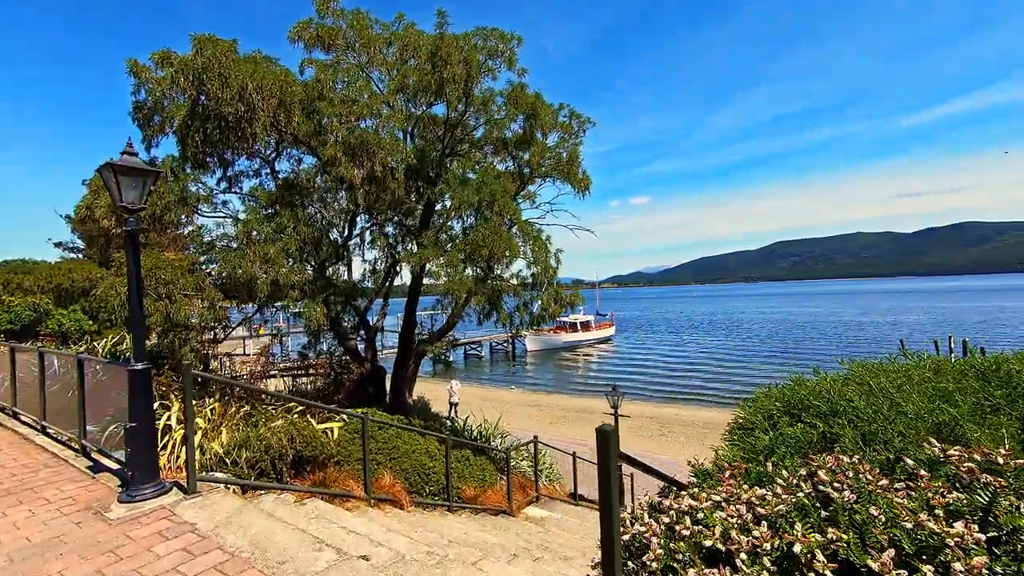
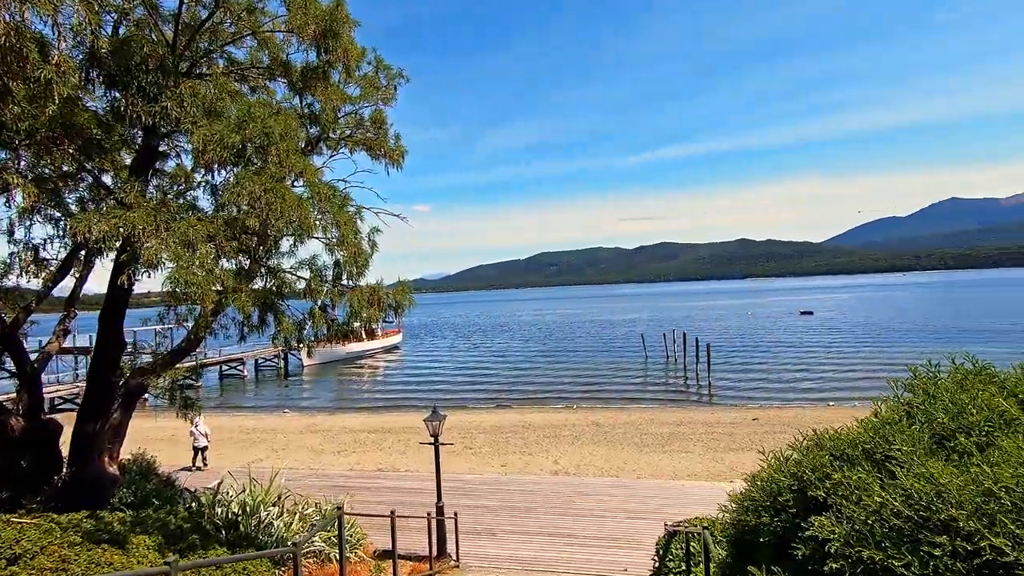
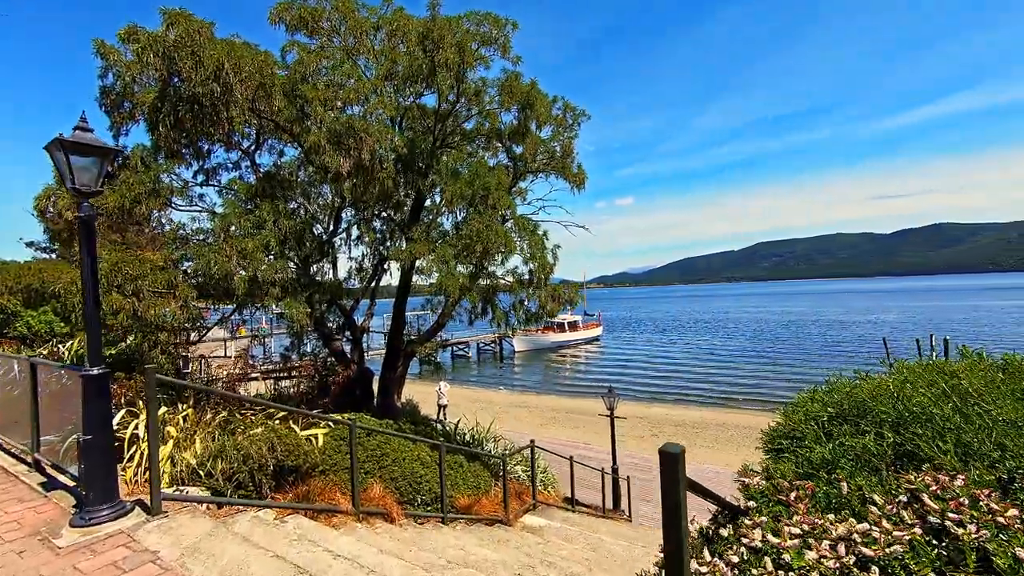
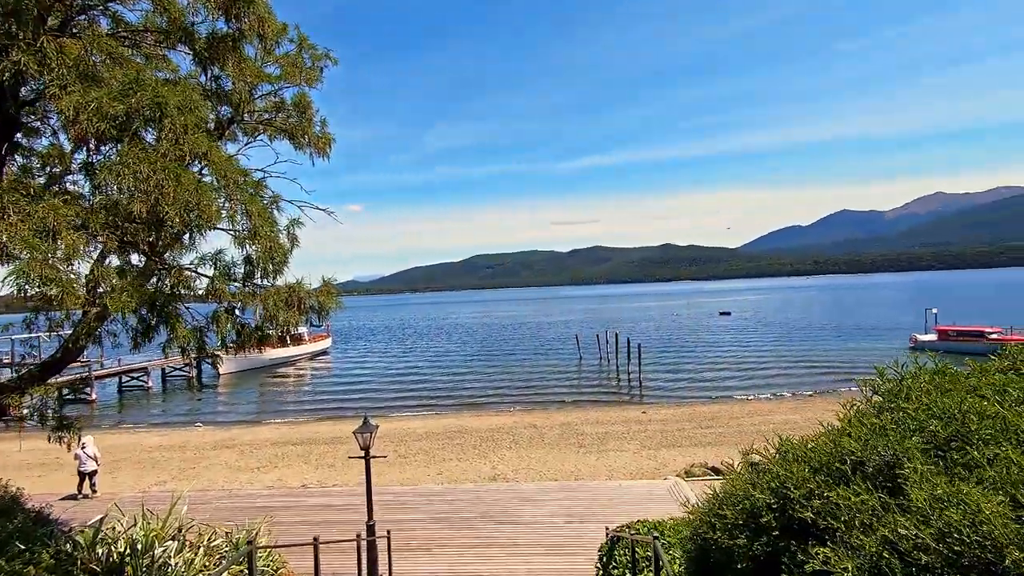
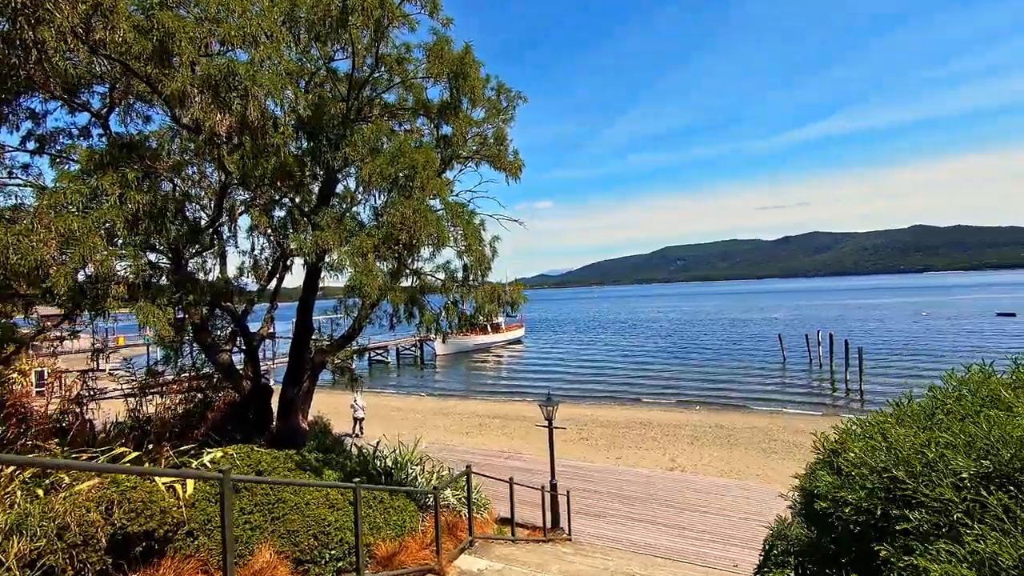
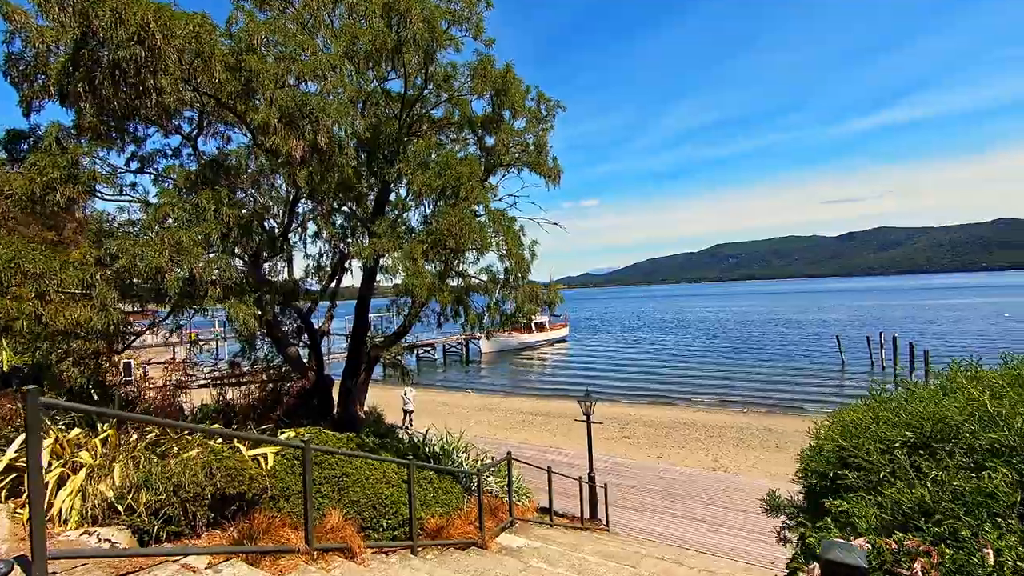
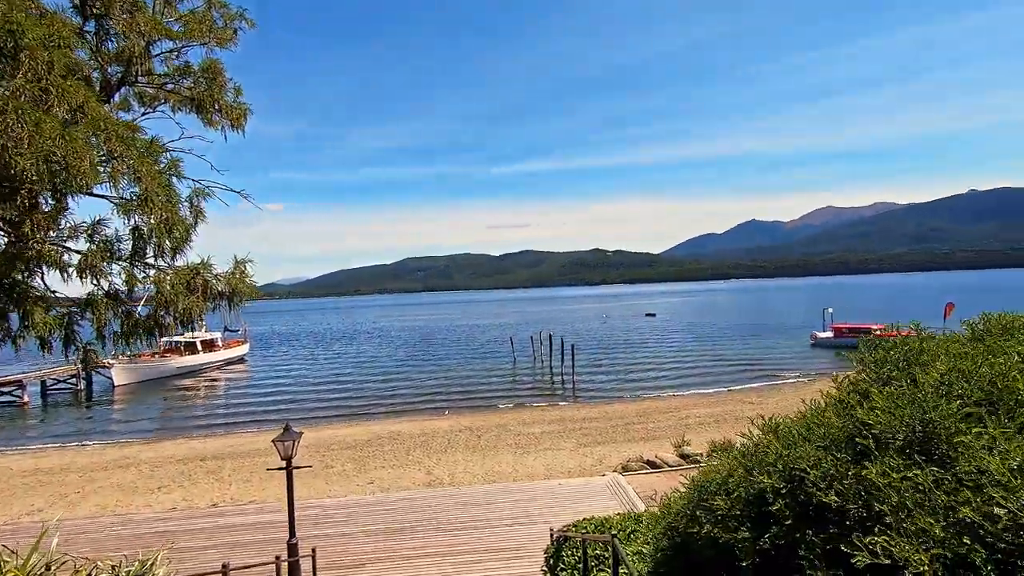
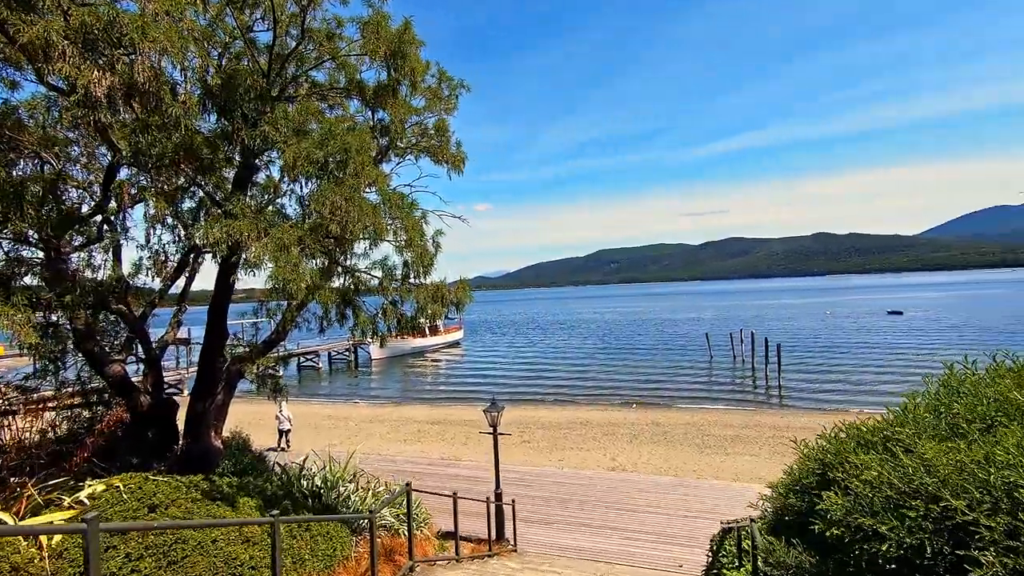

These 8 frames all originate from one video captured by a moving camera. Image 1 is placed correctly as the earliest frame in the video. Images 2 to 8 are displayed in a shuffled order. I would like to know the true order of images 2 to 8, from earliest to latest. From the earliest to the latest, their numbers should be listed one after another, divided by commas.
3, 6, 5, 8, 2, 4, 7
